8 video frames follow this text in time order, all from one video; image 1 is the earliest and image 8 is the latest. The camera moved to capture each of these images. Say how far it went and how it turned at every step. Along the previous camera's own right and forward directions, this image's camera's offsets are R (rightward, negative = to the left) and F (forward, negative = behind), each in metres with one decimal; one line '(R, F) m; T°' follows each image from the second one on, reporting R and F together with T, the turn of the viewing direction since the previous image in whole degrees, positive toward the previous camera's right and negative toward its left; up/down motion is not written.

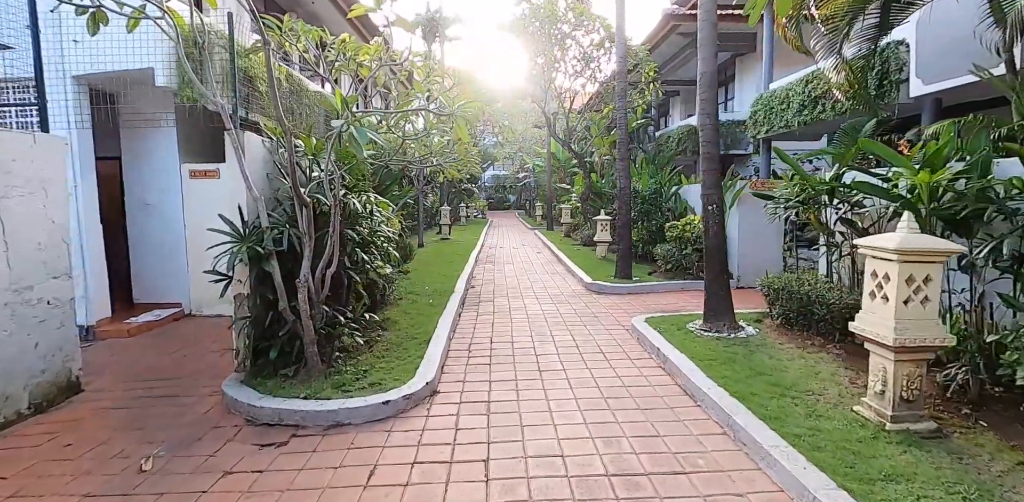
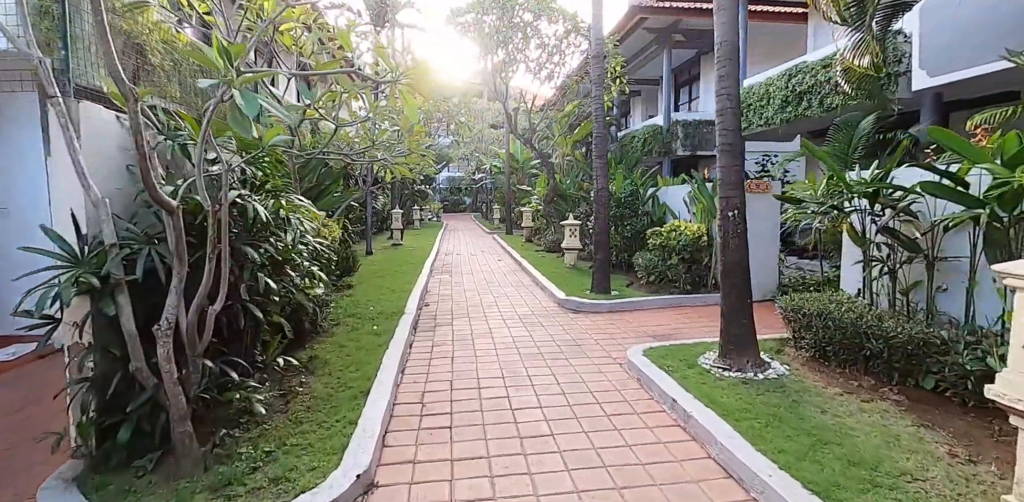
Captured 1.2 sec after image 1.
(-0.1, +1.1) m; +5°
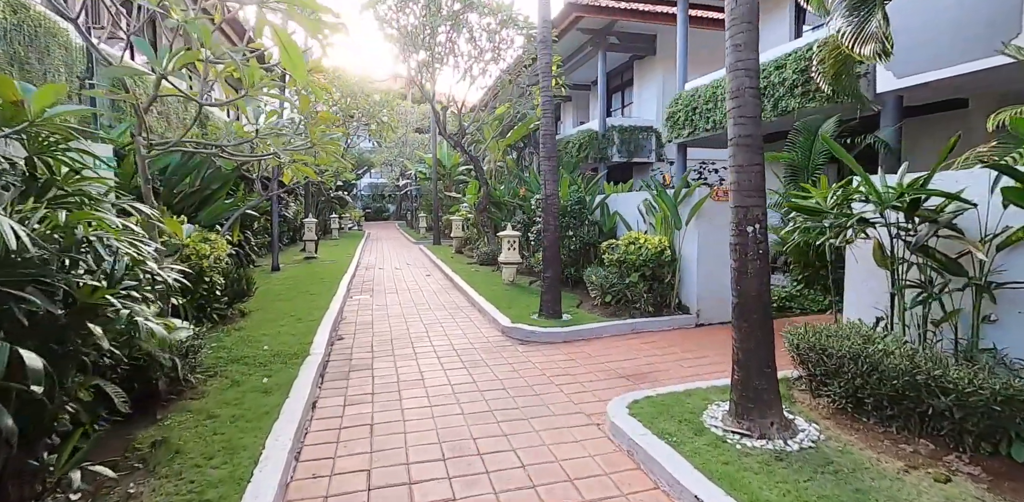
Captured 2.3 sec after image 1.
(-0.1, +1.1) m; +8°
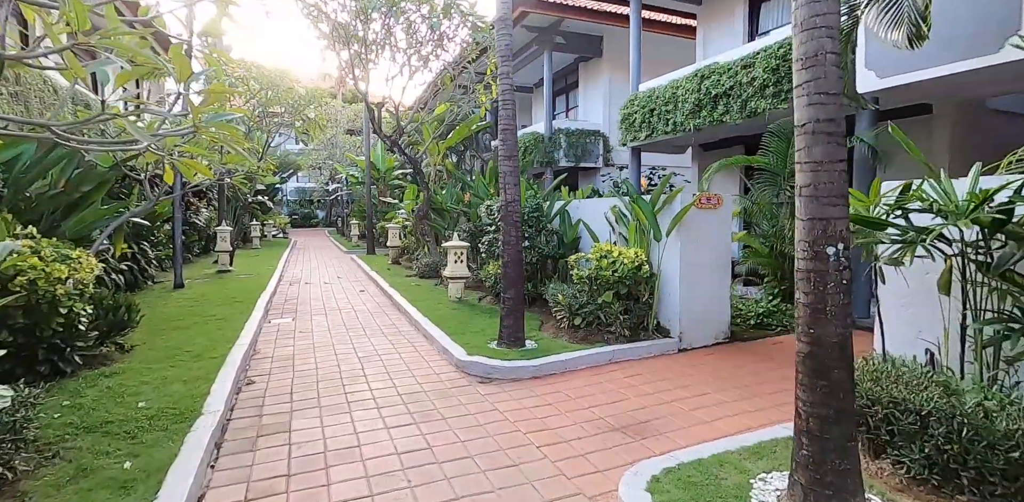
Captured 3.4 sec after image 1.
(-0.2, +0.9) m; +7°
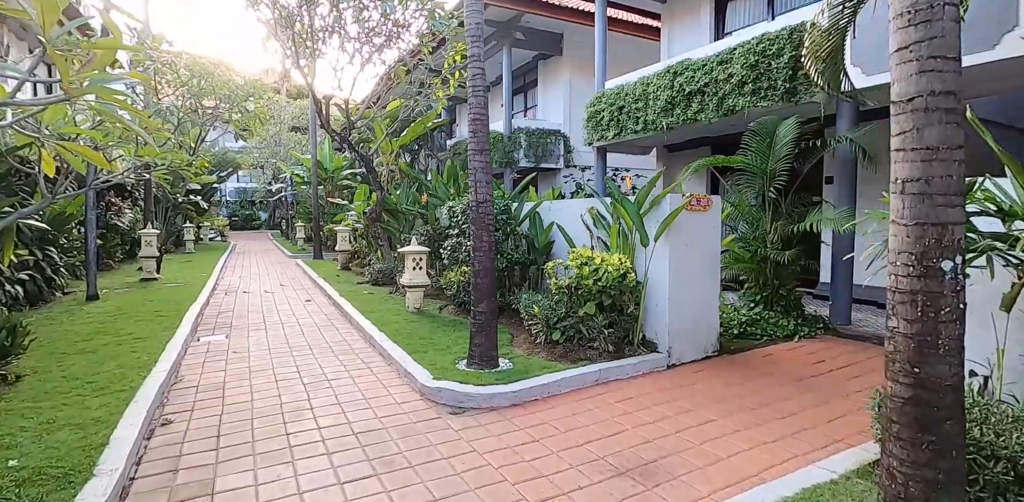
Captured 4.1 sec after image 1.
(-0.2, +0.6) m; +5°
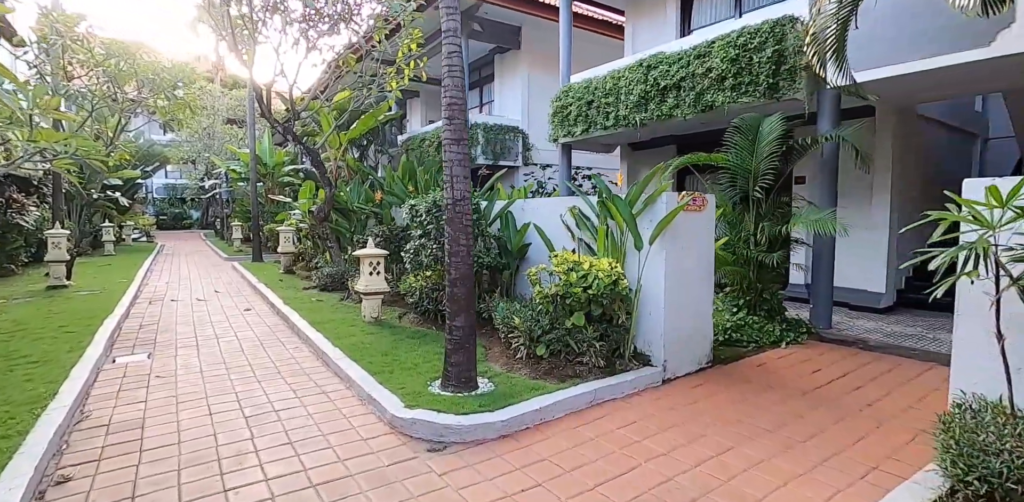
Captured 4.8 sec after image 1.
(-0.2, +0.5) m; +6°
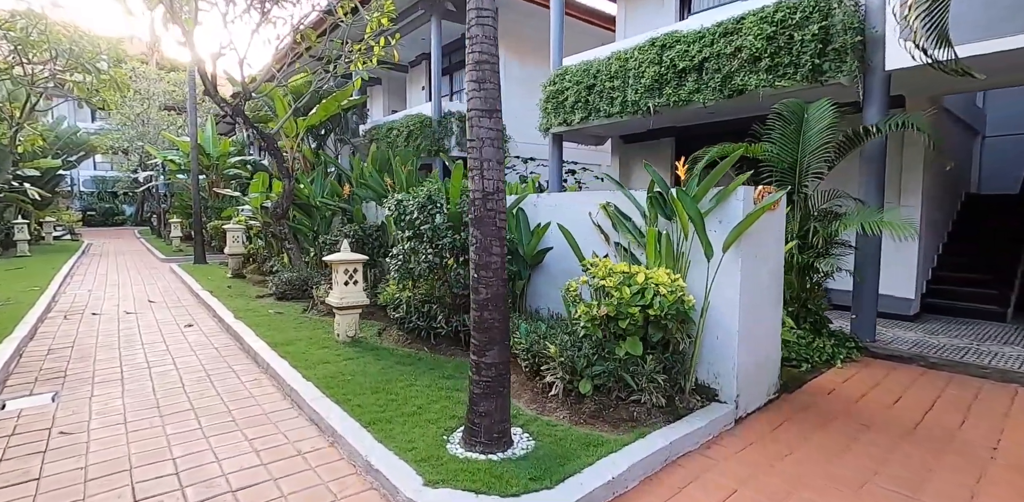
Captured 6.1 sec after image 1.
(-0.5, +0.9) m; +5°
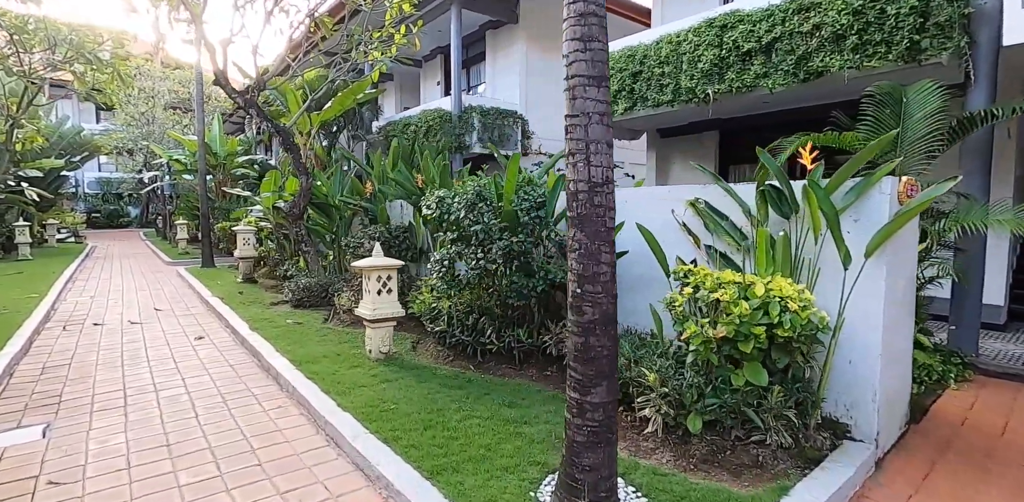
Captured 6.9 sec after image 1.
(-0.4, +0.6) m; 0°
